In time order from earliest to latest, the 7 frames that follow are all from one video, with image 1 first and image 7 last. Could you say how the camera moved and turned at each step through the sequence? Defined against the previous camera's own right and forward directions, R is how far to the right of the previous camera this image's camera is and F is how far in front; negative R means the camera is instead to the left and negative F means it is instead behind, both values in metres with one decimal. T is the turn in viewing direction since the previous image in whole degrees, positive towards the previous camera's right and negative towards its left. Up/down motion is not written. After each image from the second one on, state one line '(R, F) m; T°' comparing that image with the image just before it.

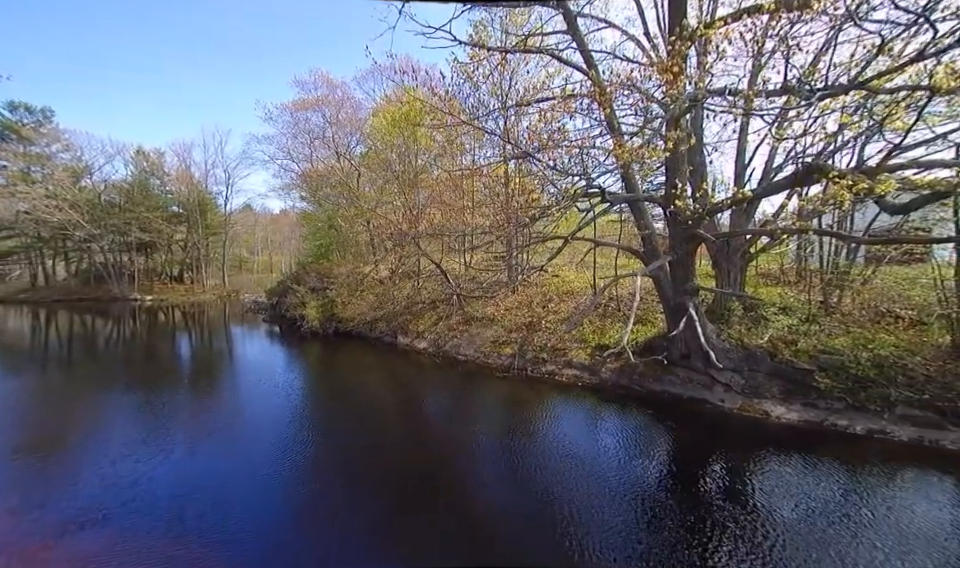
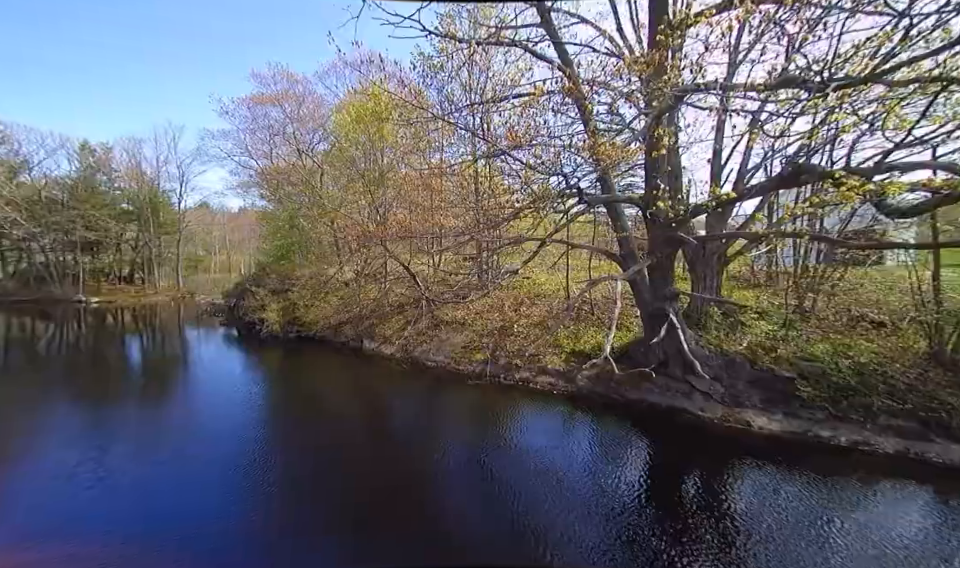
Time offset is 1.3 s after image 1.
(0.0, +0.4) m; +4°
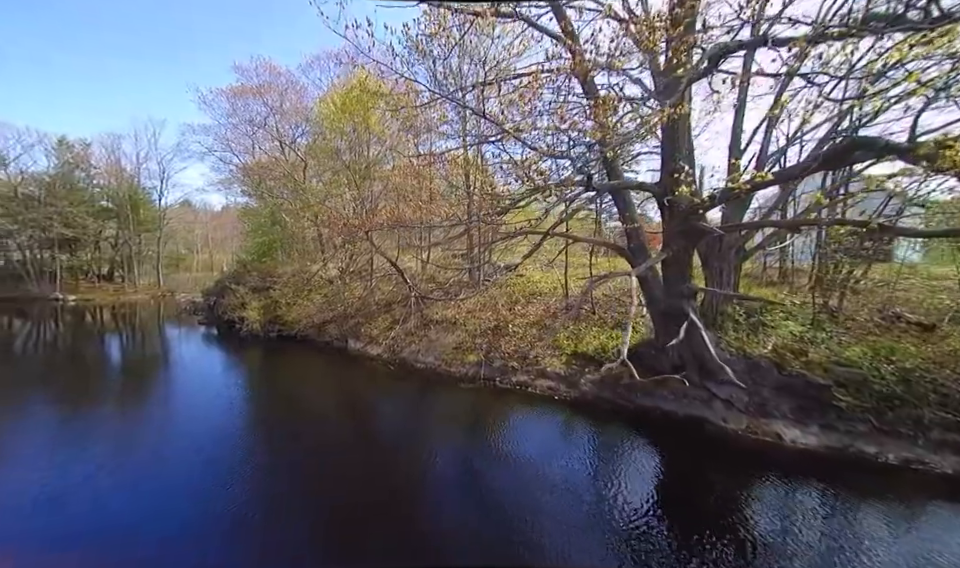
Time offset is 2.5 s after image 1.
(-0.1, +0.6) m; +2°
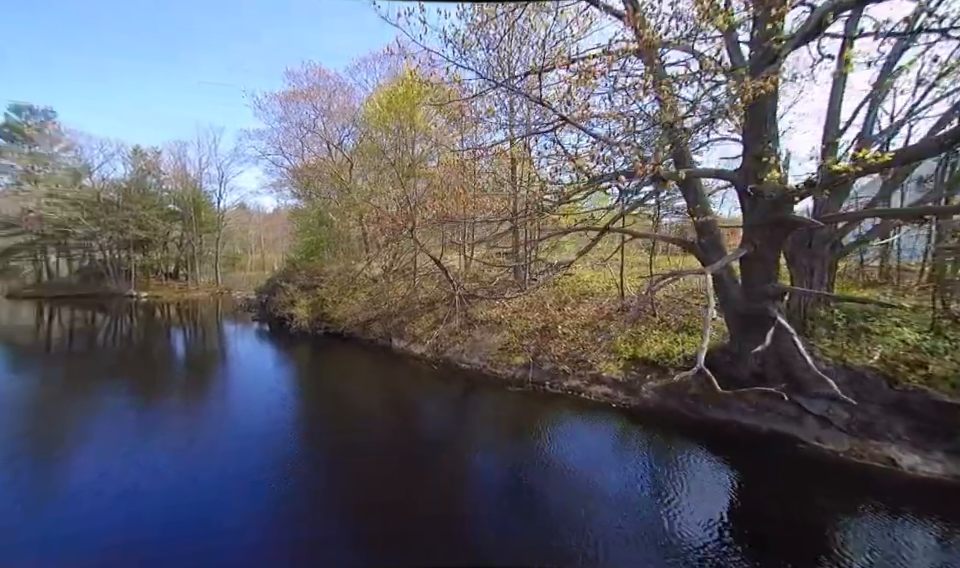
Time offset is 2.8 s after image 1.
(-0.2, +0.3) m; -5°
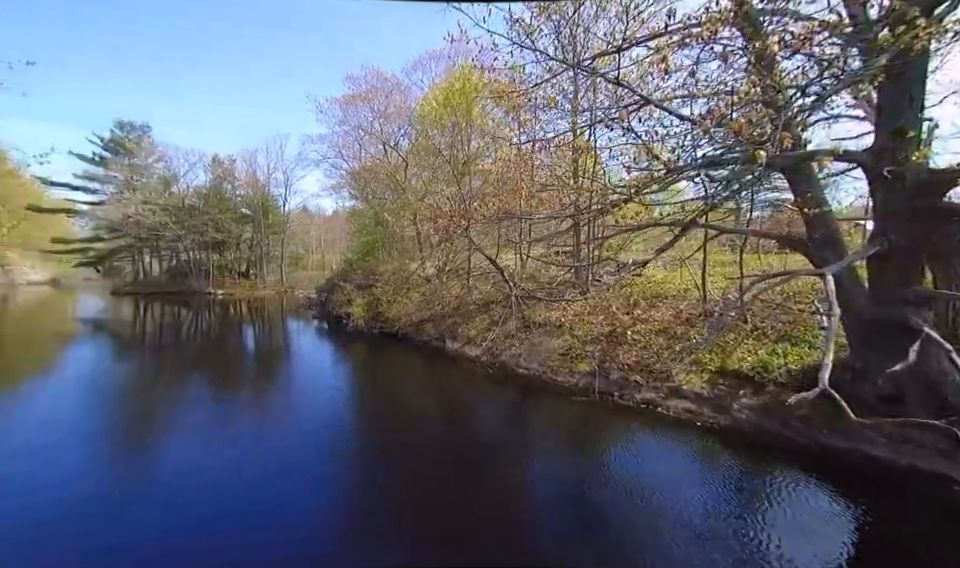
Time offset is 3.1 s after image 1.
(-0.3, +0.4) m; -7°
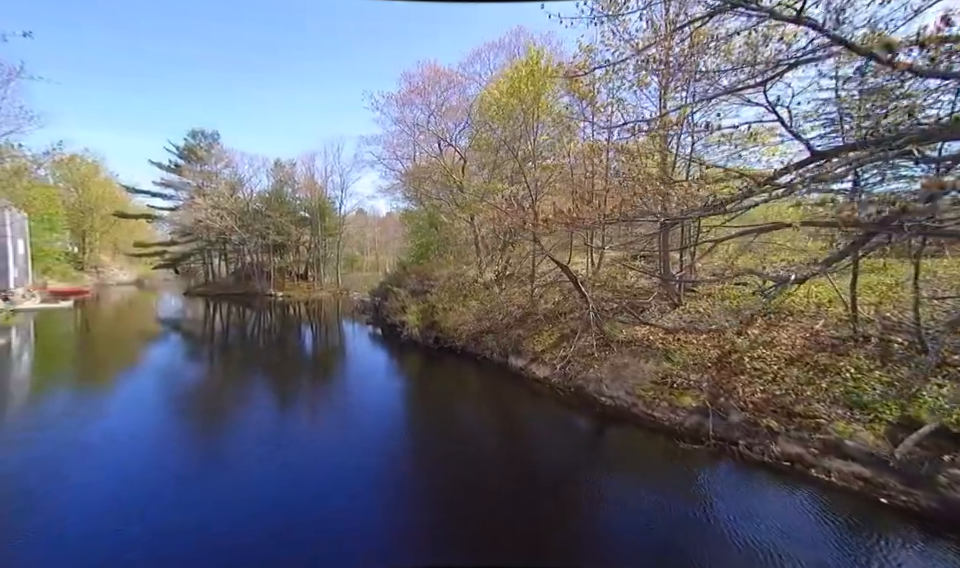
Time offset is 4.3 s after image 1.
(-0.5, +1.1) m; -7°
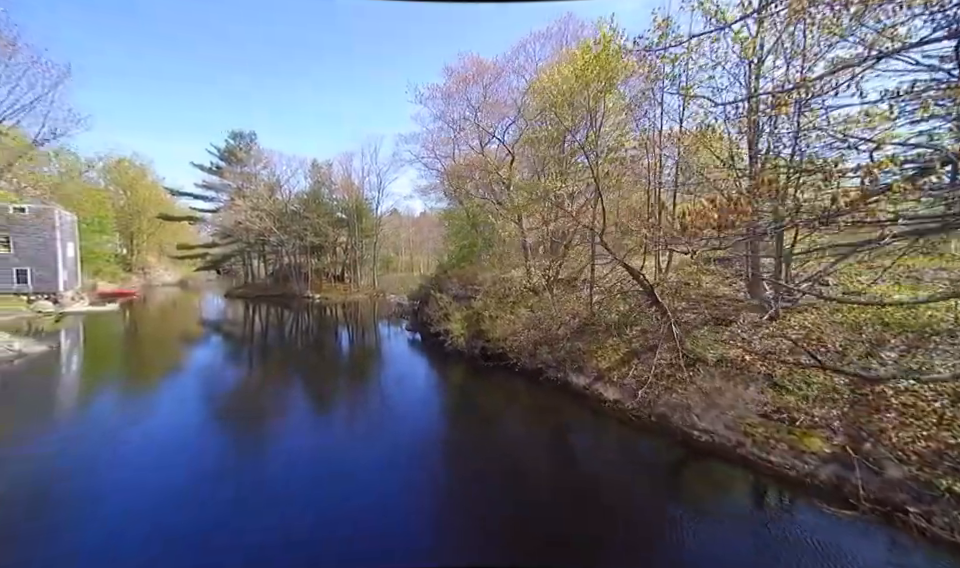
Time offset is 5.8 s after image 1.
(-0.6, +0.9) m; -4°
